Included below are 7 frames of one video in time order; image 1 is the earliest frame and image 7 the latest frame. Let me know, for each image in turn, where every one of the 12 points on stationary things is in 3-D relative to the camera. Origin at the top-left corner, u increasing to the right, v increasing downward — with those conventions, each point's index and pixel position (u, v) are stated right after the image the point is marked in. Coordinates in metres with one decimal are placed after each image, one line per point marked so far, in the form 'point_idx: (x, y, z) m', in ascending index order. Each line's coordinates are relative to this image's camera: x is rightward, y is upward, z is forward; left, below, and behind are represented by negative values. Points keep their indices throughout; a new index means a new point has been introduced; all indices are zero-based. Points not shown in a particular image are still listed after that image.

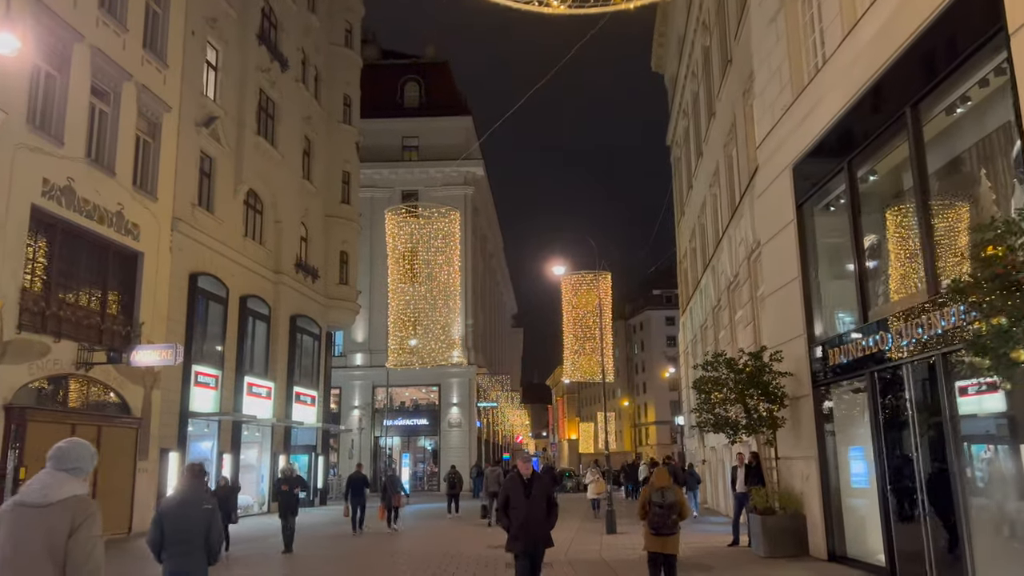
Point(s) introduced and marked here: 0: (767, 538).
0: (+4.3, -4.2, +13.5) m
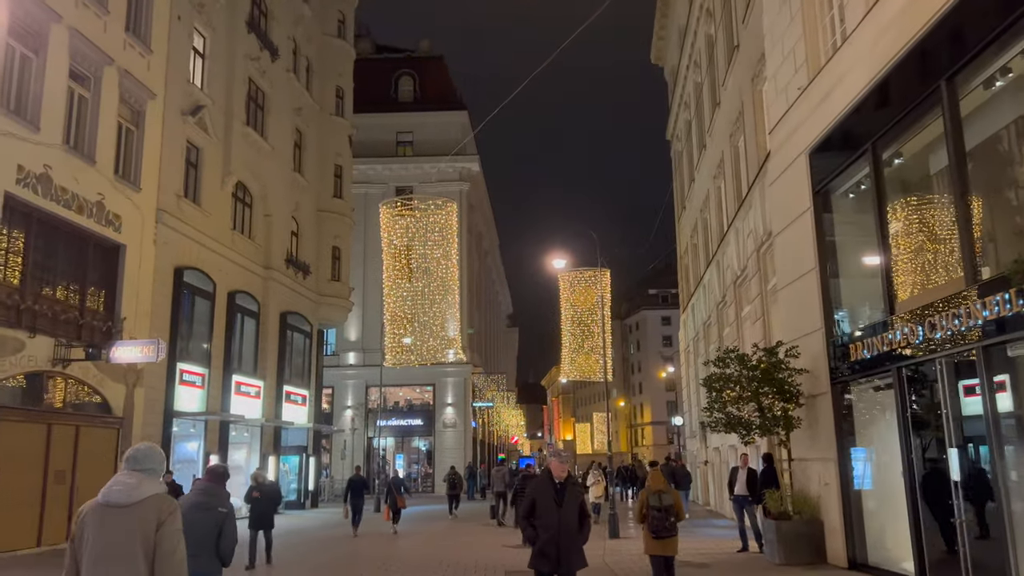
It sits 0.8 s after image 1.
0: (+4.3, -4.0, +12.7) m
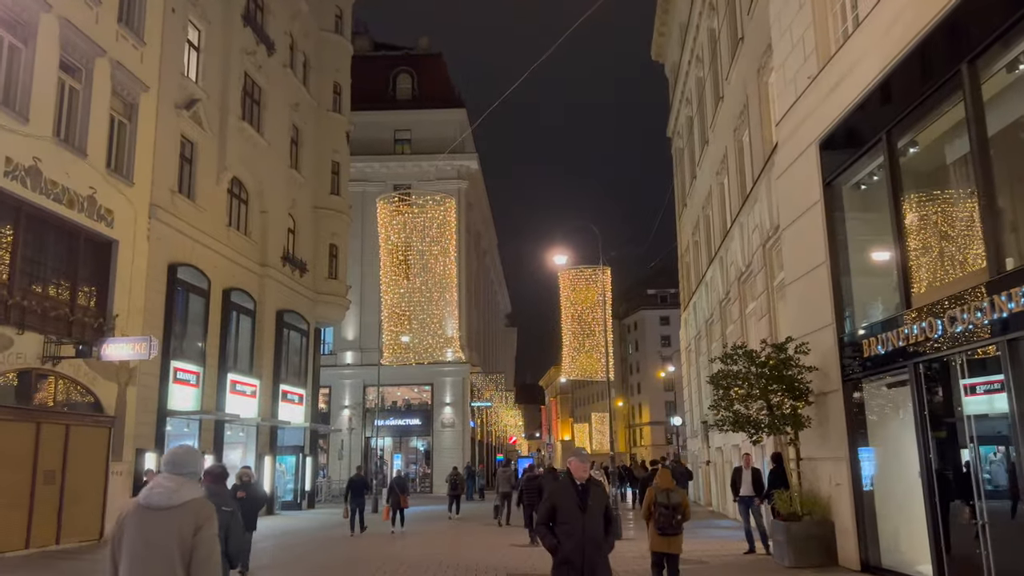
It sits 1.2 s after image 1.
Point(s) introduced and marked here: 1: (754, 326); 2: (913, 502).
0: (+4.3, -3.9, +12.3) m
1: (+5.6, -0.9, +18.6) m
2: (+5.5, -2.9, +11.0) m
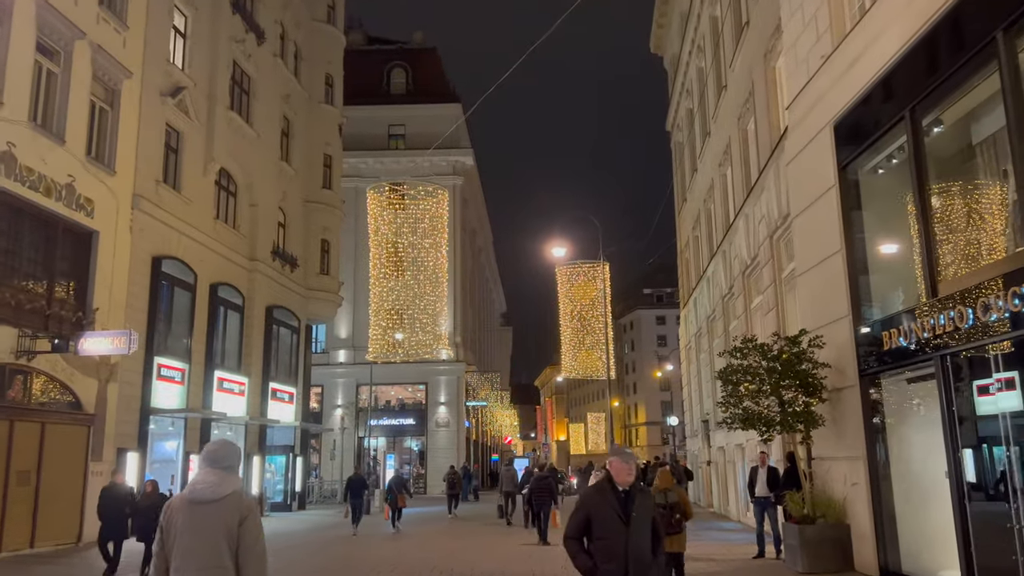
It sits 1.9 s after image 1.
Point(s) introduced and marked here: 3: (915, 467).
0: (+4.2, -3.8, +11.6) m
1: (+5.5, -0.7, +17.9) m
2: (+5.4, -2.8, +10.3) m
3: (+5.4, -2.4, +10.7) m
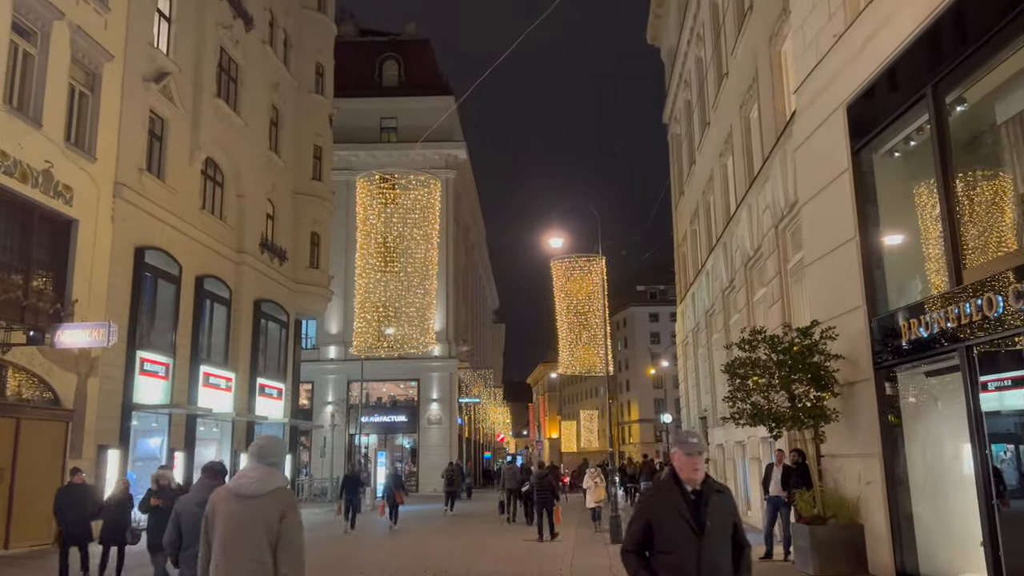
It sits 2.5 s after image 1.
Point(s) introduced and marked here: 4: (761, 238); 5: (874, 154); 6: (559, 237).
0: (+4.2, -3.6, +11.1) m
1: (+5.4, -0.5, +17.4) m
2: (+5.4, -2.6, +9.8) m
3: (+5.3, -2.2, +10.2) m
4: (+5.3, +1.1, +17.1) m
5: (+5.1, +1.9, +11.4) m
6: (+1.1, +1.2, +19.2) m
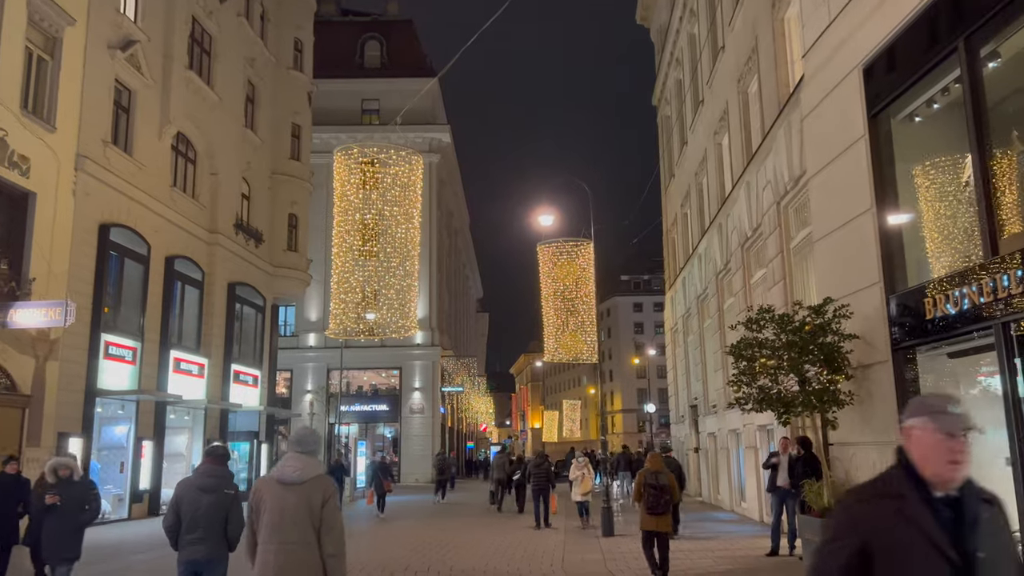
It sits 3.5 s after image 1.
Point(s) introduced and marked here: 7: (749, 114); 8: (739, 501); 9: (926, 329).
0: (+4.1, -3.3, +10.3) m
1: (+5.2, -0.1, +16.6) m
2: (+5.3, -2.3, +9.0) m
3: (+5.2, -1.9, +9.4) m
4: (+5.1, +1.4, +16.3) m
5: (+5.0, +2.2, +10.6) m
6: (+0.8, +1.6, +18.3) m
7: (+5.4, +4.0, +18.4) m
8: (+5.6, -5.2, +19.7) m
9: (+5.0, -0.5, +9.7) m
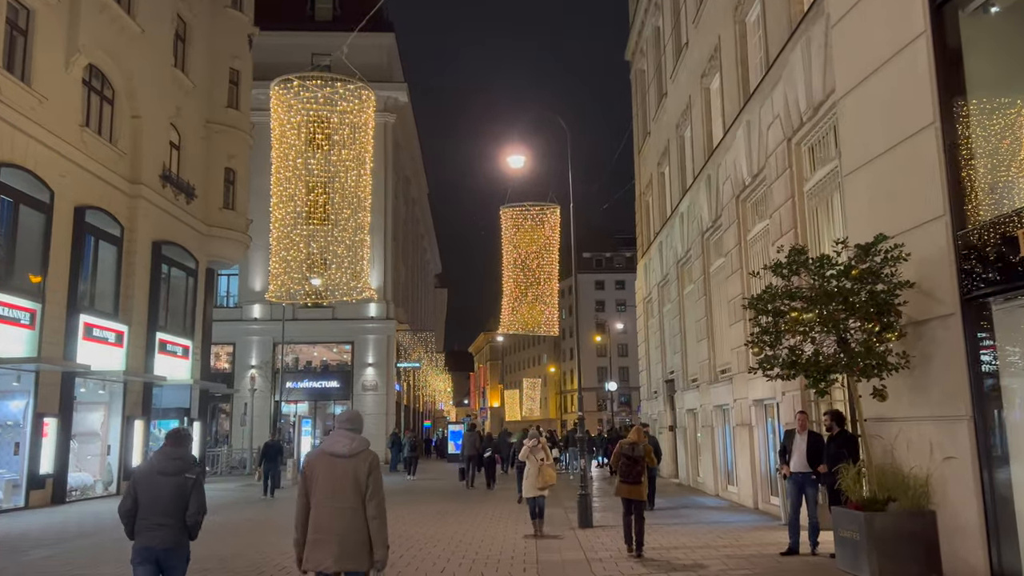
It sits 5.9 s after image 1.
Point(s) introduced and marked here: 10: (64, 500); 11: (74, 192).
0: (+3.7, -2.6, +8.2) m
1: (+4.5, +0.7, +14.4) m
2: (+5.0, -1.7, +6.9) m
3: (+4.9, -1.3, +7.3) m
4: (+4.4, +2.3, +14.1) m
5: (+4.7, +2.9, +8.4) m
6: (+0.1, +2.5, +15.9) m
7: (+4.7, +4.8, +16.1) m
8: (+4.7, -4.3, +17.7) m
9: (+4.6, +0.2, +7.5) m
10: (-10.3, -4.9, +18.5) m
11: (-10.6, +2.3, +19.5) m
